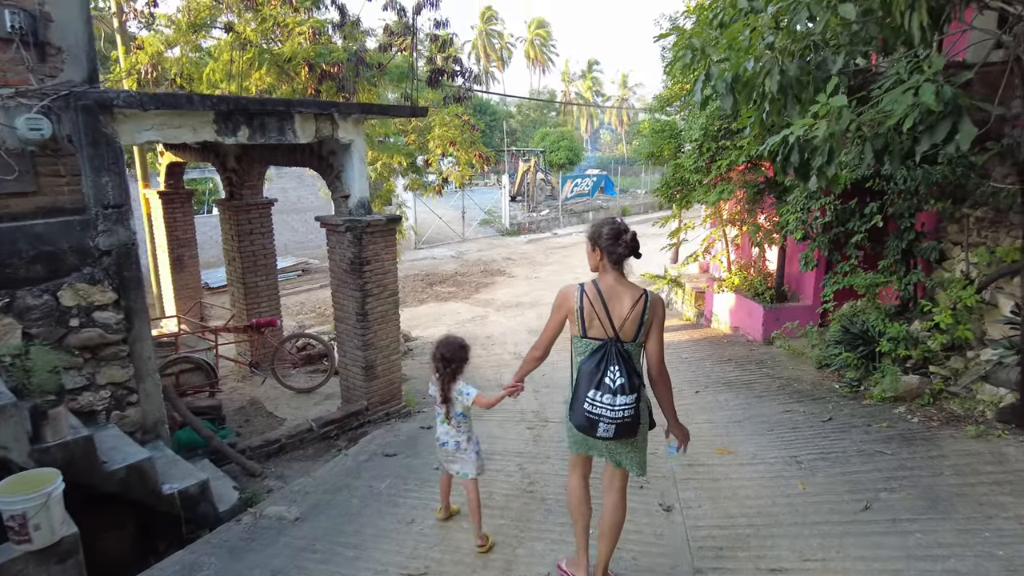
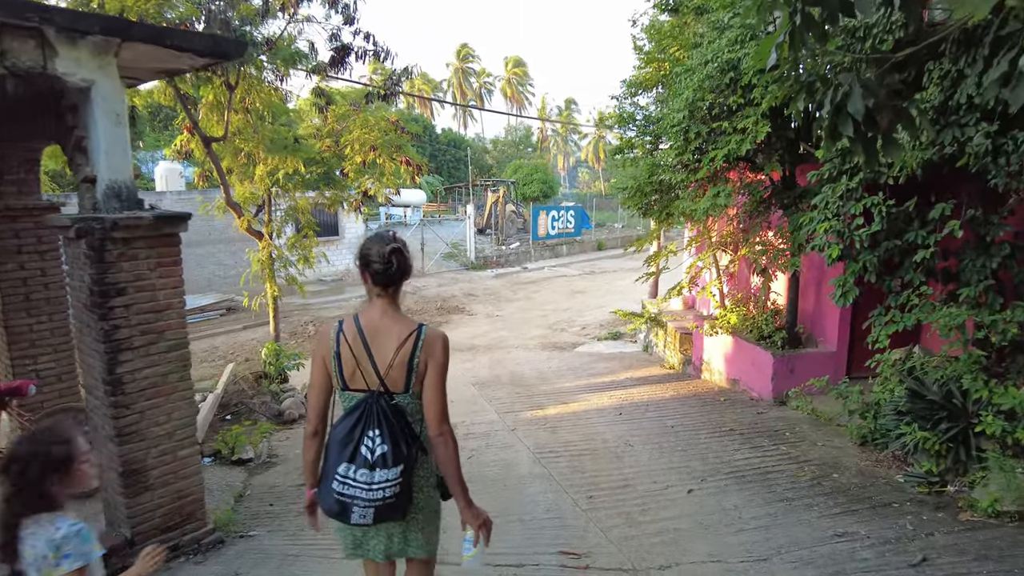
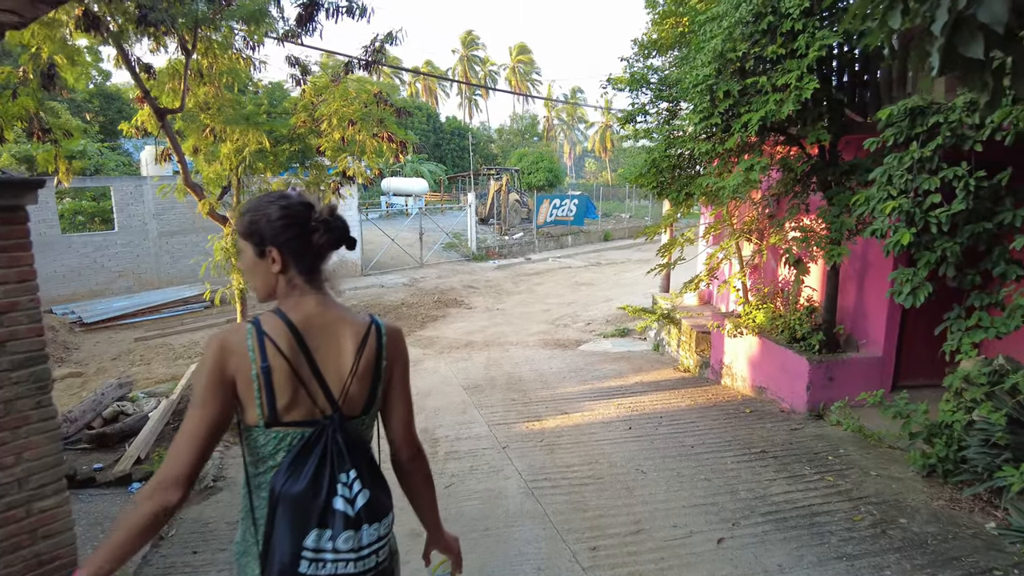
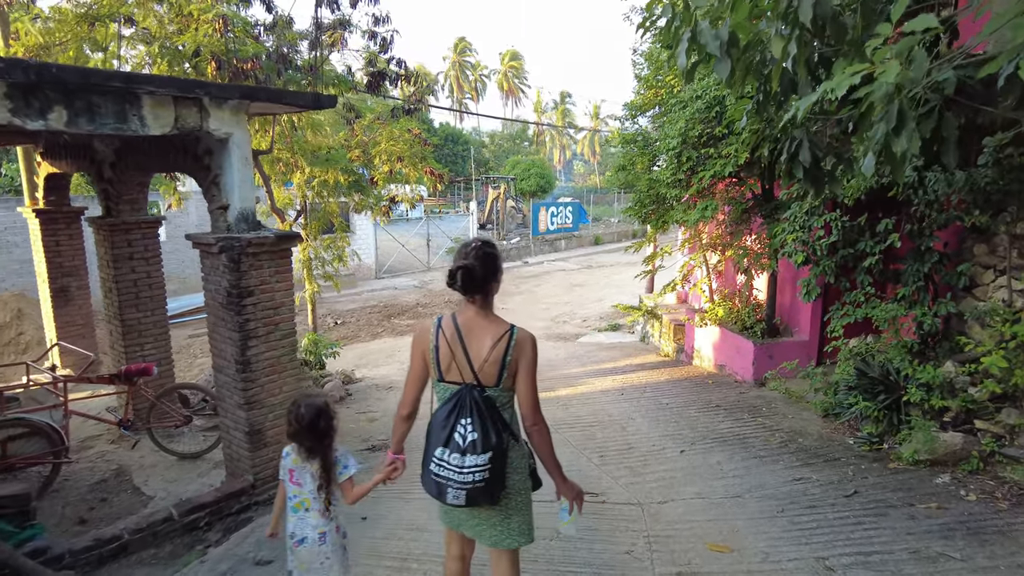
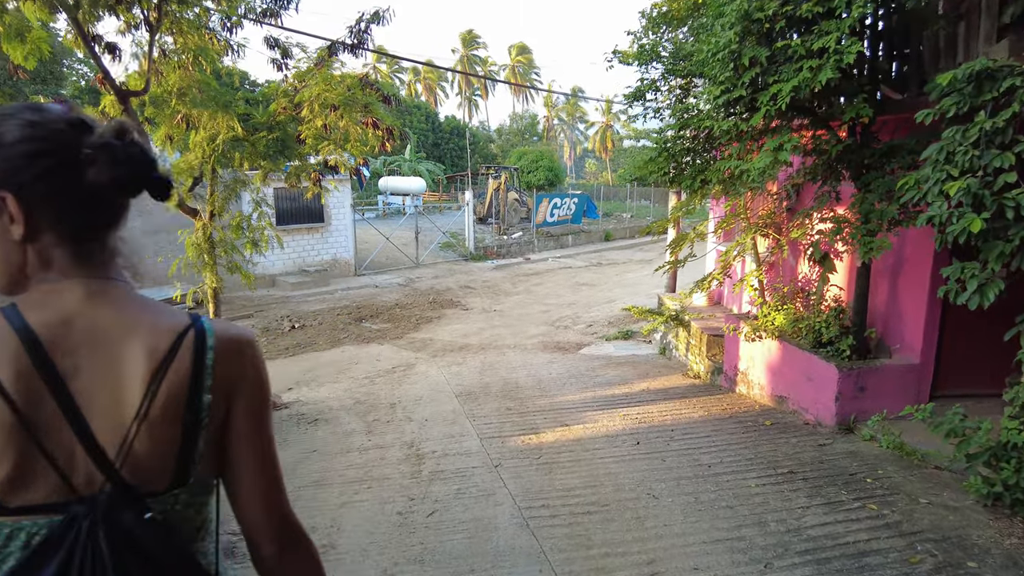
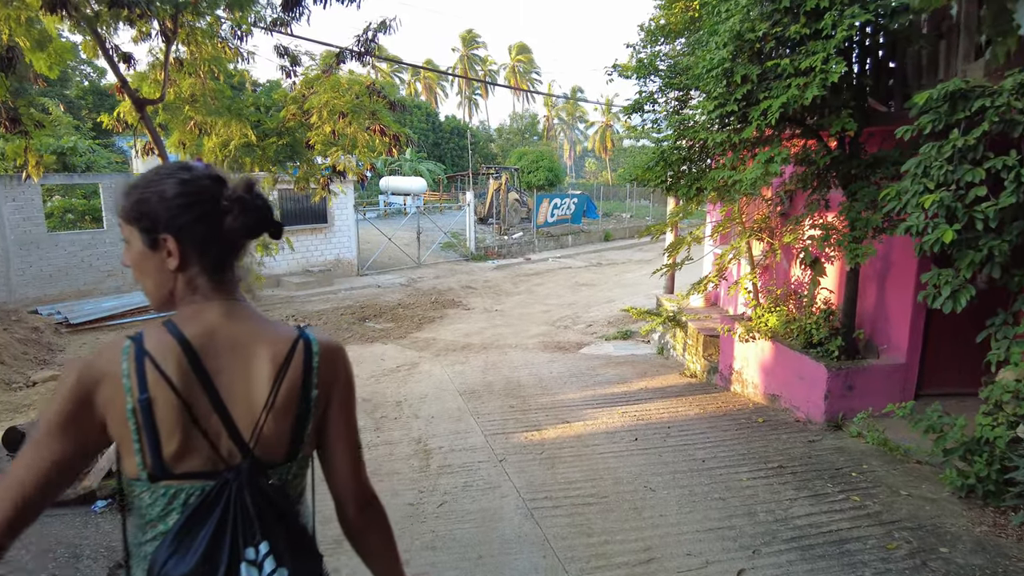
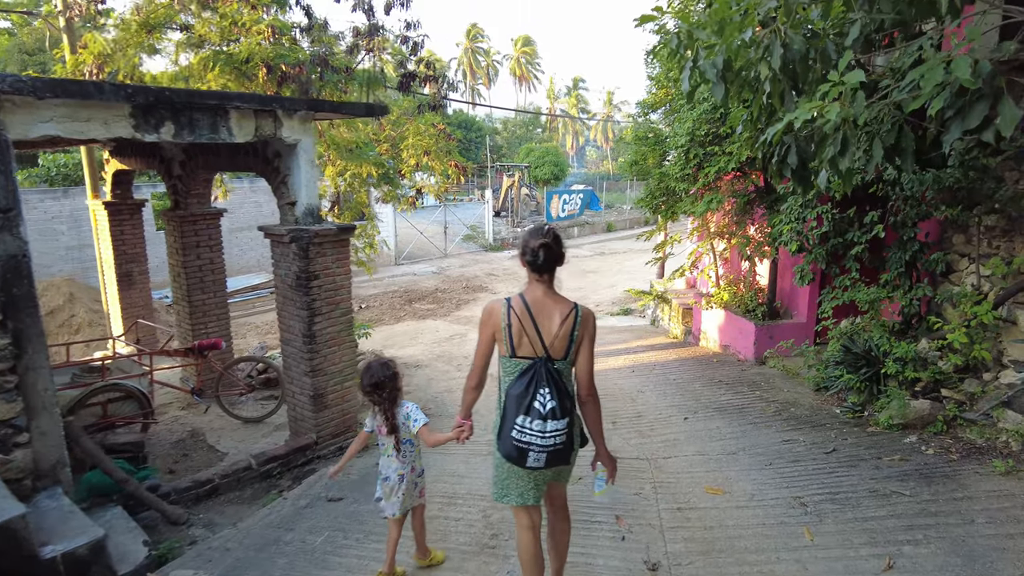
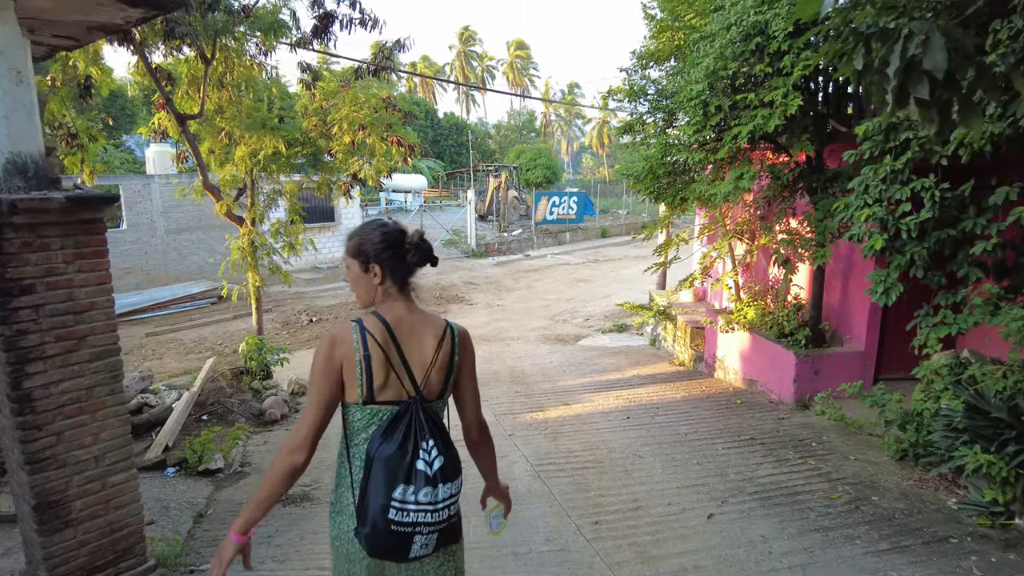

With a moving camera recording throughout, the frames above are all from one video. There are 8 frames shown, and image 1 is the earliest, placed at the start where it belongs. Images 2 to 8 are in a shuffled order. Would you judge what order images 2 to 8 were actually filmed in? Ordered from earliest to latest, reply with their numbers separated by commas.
7, 4, 2, 8, 3, 6, 5
